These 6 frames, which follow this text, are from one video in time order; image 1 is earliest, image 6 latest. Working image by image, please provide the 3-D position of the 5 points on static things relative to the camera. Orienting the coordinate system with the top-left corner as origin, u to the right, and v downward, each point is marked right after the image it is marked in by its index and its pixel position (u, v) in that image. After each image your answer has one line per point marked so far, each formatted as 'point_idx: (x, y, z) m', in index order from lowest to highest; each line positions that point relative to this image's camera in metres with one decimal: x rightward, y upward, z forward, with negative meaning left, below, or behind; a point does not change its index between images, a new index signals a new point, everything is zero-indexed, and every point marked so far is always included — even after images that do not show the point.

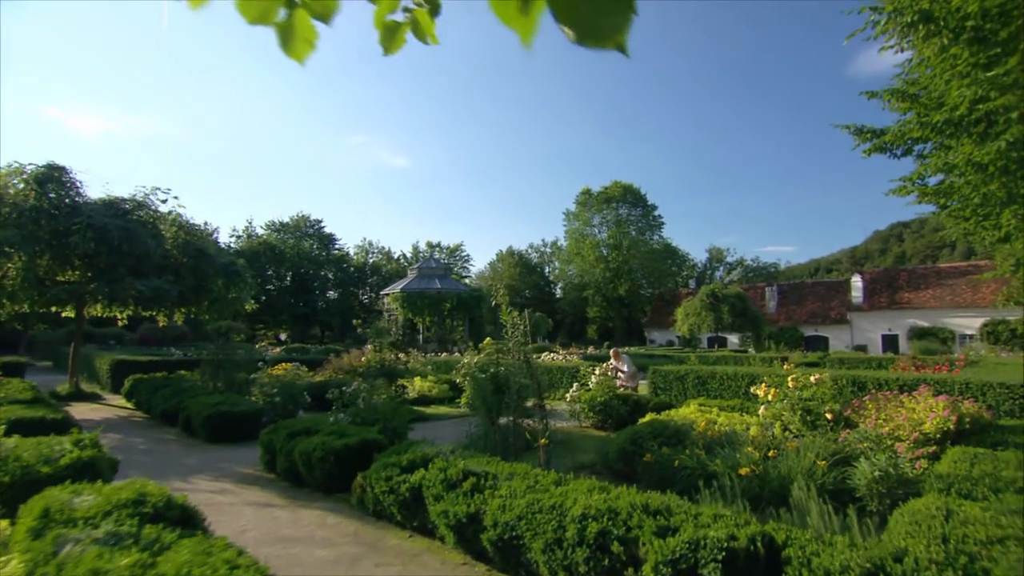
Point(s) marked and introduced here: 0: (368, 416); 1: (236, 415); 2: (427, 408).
0: (-2.2, -2.0, +8.6) m
1: (-5.1, -2.3, +10.4) m
2: (-2.4, -3.4, +15.3) m
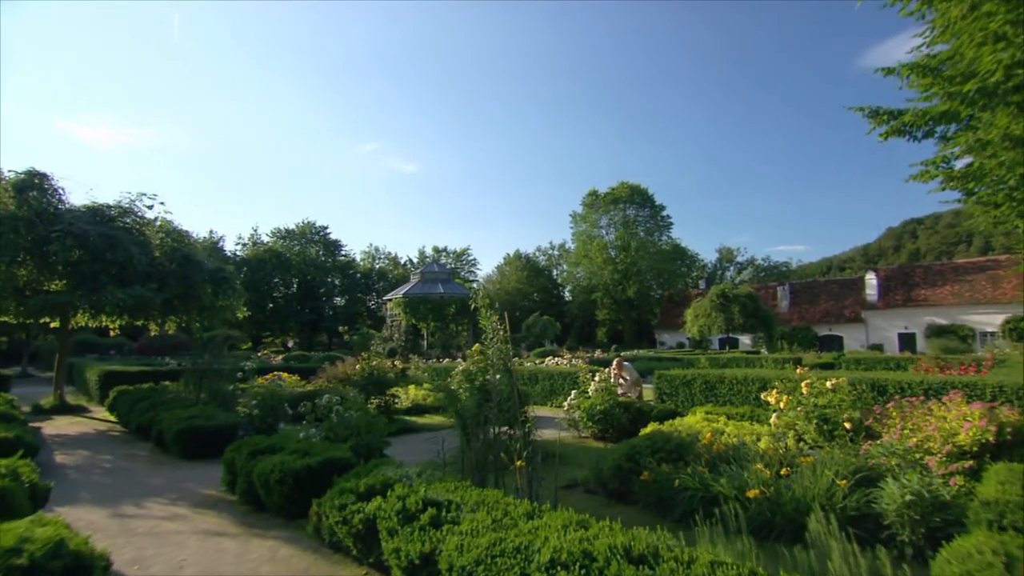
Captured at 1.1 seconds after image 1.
0: (-2.4, -2.0, +7.9) m
1: (-5.2, -2.5, +9.7) m
2: (-2.4, -3.5, +14.6) m
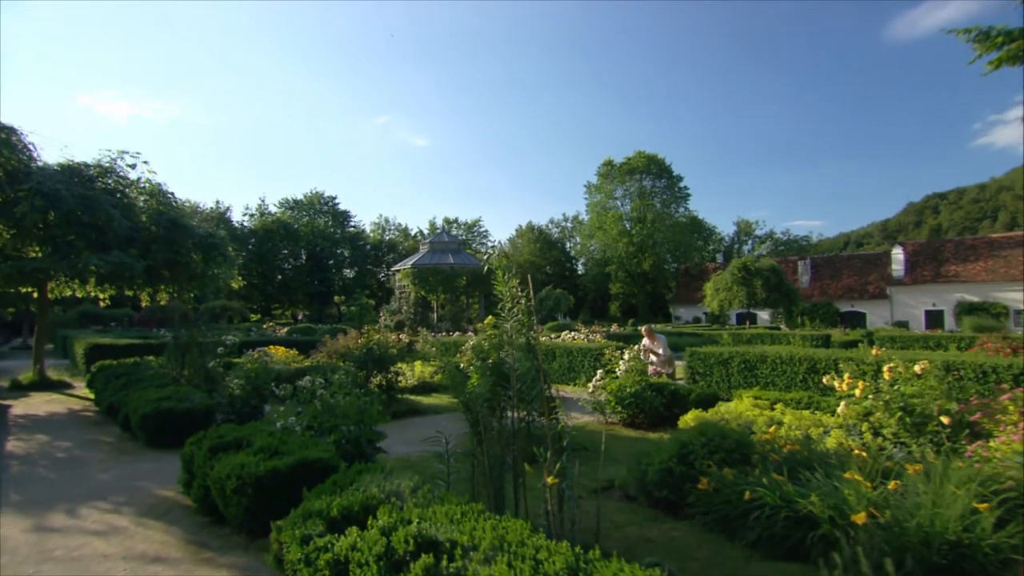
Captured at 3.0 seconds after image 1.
0: (-2.2, -1.5, +6.5) m
1: (-5.0, -1.9, +8.4) m
2: (-2.1, -2.7, +13.3) m
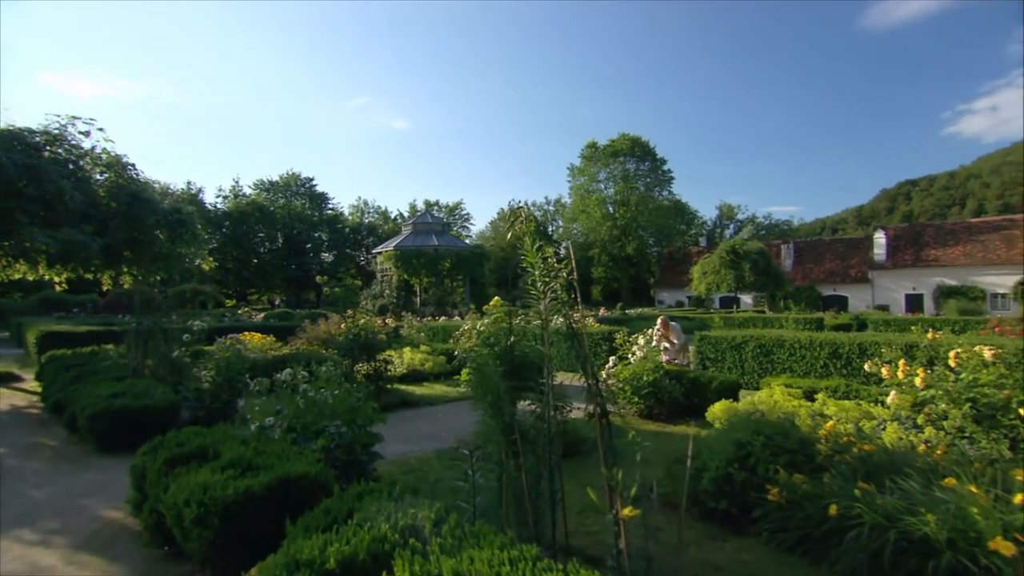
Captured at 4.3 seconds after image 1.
0: (-1.9, -1.3, +5.3) m
1: (-4.8, -1.6, +7.2) m
2: (-2.1, -2.2, +12.2) m
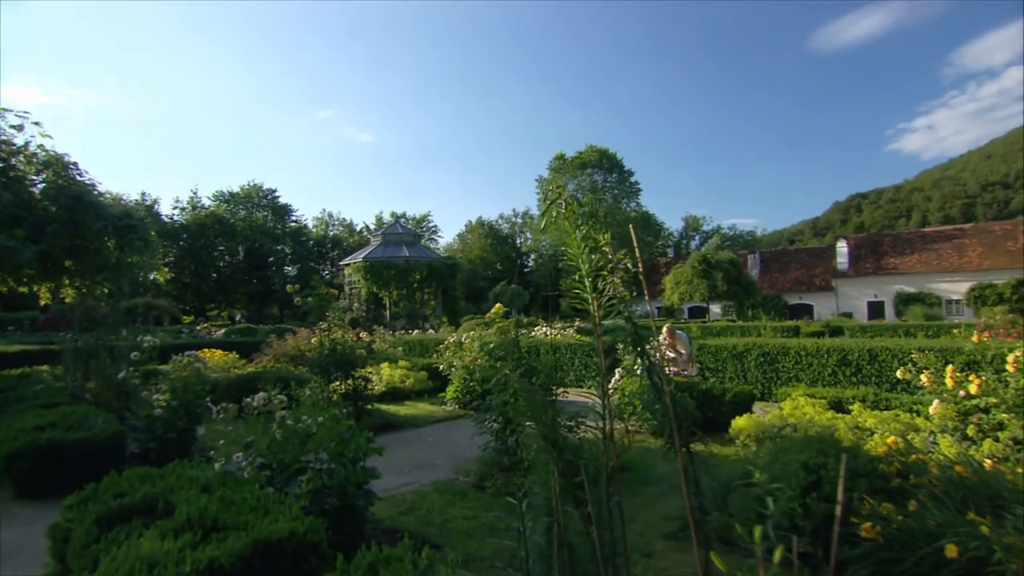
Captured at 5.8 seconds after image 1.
0: (-1.7, -1.3, +4.3) m
1: (-4.7, -1.7, +5.9) m
2: (-2.2, -2.4, +11.1) m
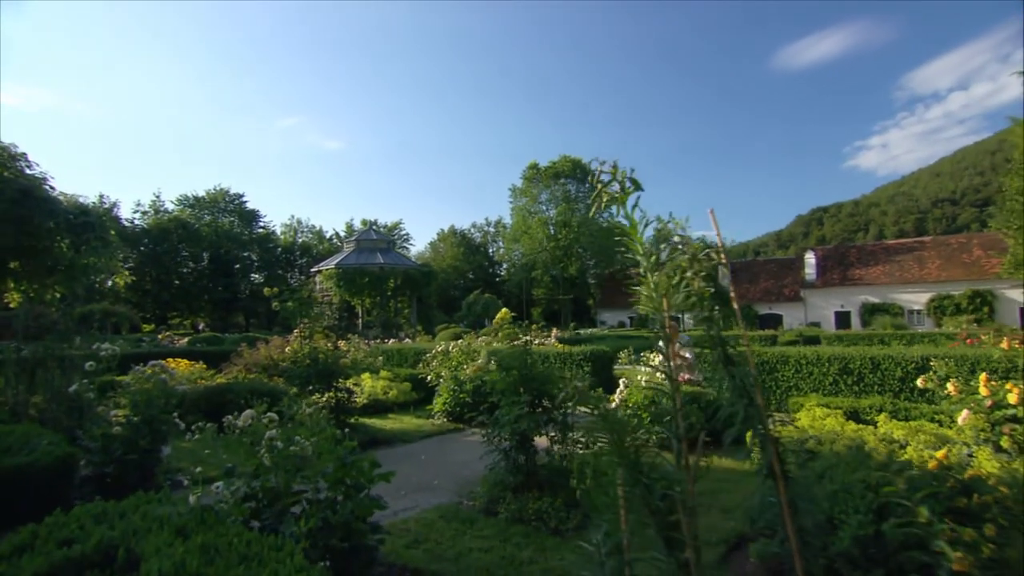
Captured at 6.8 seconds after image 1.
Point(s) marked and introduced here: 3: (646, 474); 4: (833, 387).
0: (-1.5, -1.3, +3.6) m
1: (-4.5, -1.7, +5.1) m
2: (-2.4, -2.5, +10.3) m
3: (+0.5, -0.9, +2.8) m
4: (+6.1, -1.8, +10.6) m
